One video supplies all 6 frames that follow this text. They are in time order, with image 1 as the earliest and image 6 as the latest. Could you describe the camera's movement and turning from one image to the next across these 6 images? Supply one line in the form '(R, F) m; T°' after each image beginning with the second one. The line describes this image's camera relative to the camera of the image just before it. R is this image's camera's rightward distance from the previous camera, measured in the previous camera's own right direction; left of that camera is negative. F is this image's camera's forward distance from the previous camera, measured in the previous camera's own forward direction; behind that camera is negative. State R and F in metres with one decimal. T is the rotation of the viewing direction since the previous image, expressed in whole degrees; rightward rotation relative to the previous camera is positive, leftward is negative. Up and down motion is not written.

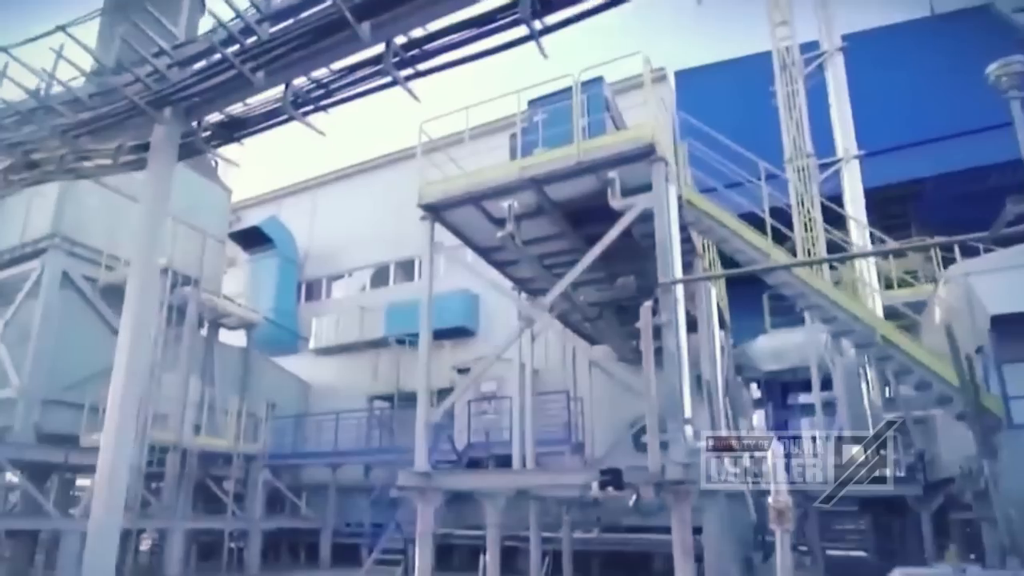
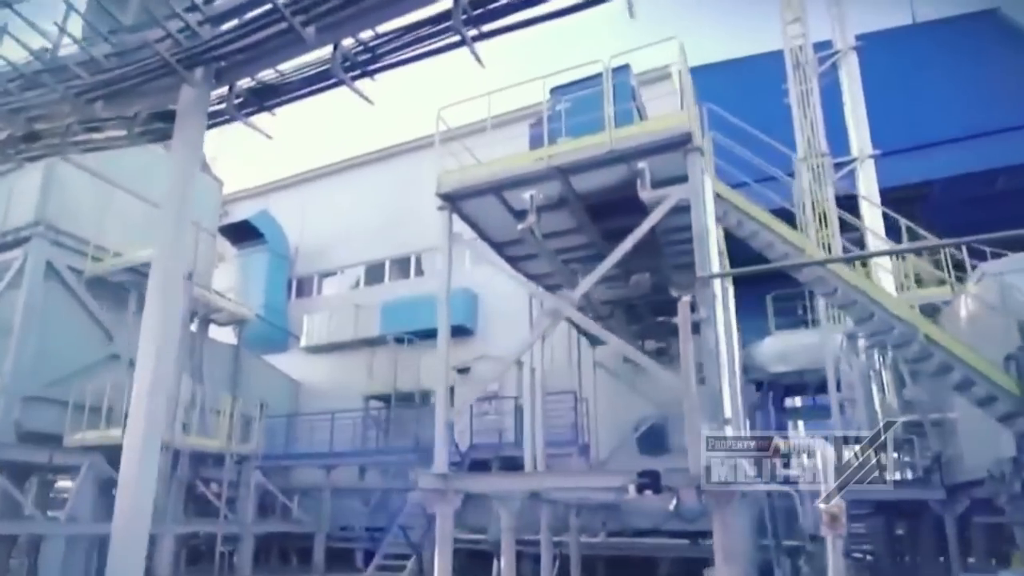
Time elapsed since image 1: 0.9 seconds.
(-0.6, +0.4) m; +2°
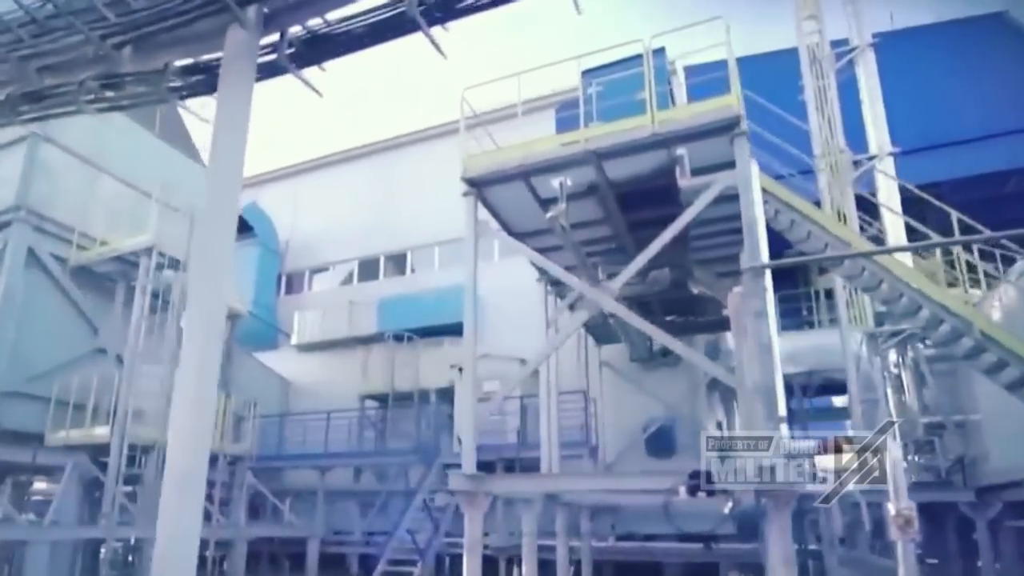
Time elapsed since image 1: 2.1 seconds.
(-0.8, +0.5) m; +2°
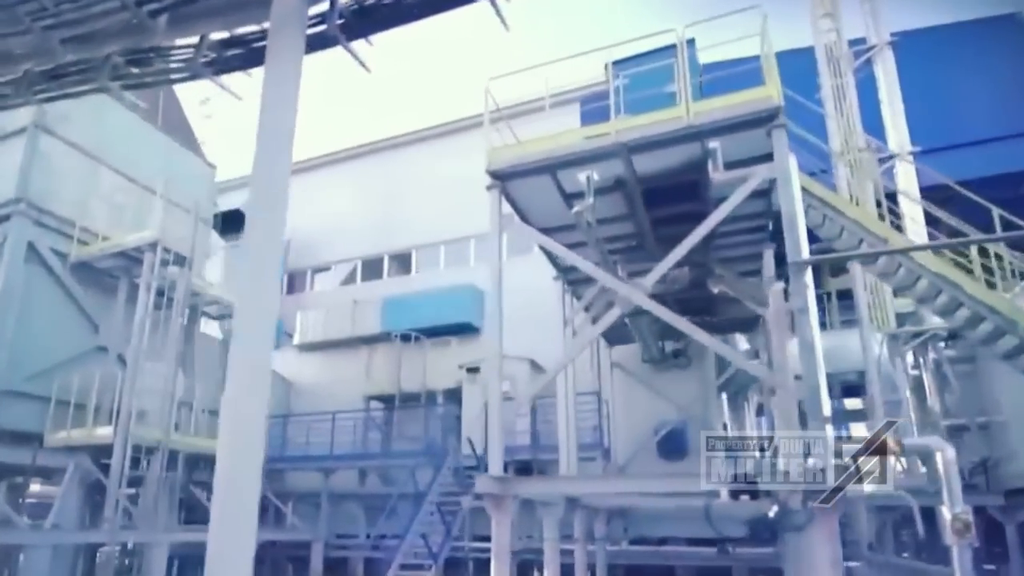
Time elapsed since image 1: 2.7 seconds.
(-0.5, +0.3) m; +1°
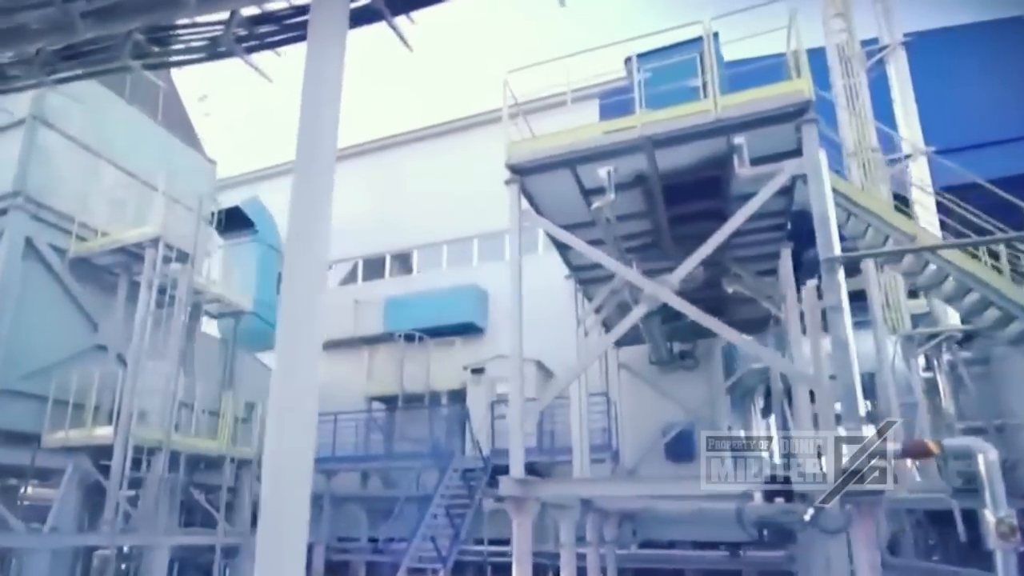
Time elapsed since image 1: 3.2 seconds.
(-0.4, +0.2) m; +1°
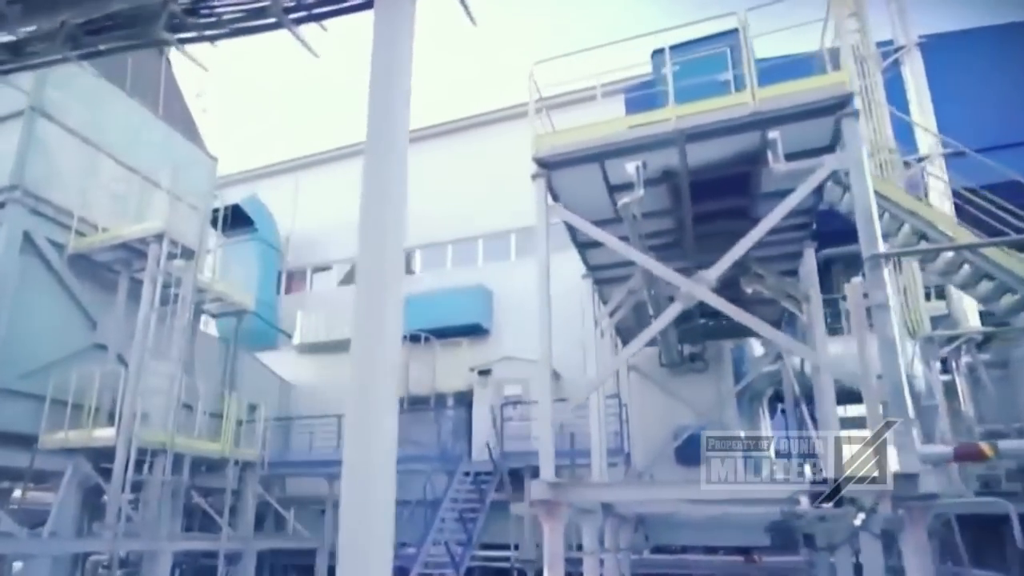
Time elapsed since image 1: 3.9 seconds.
(-0.5, +0.3) m; +1°
